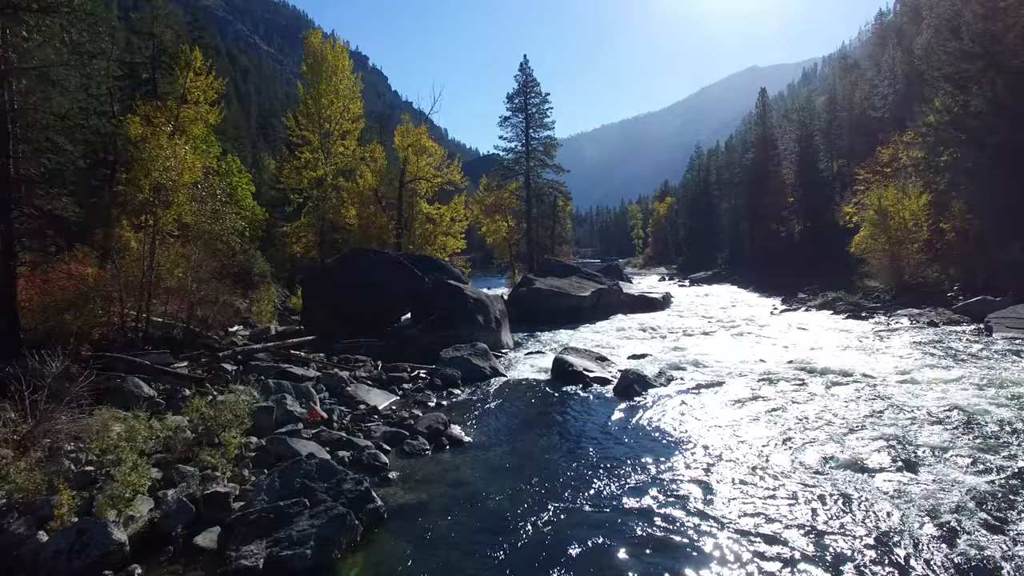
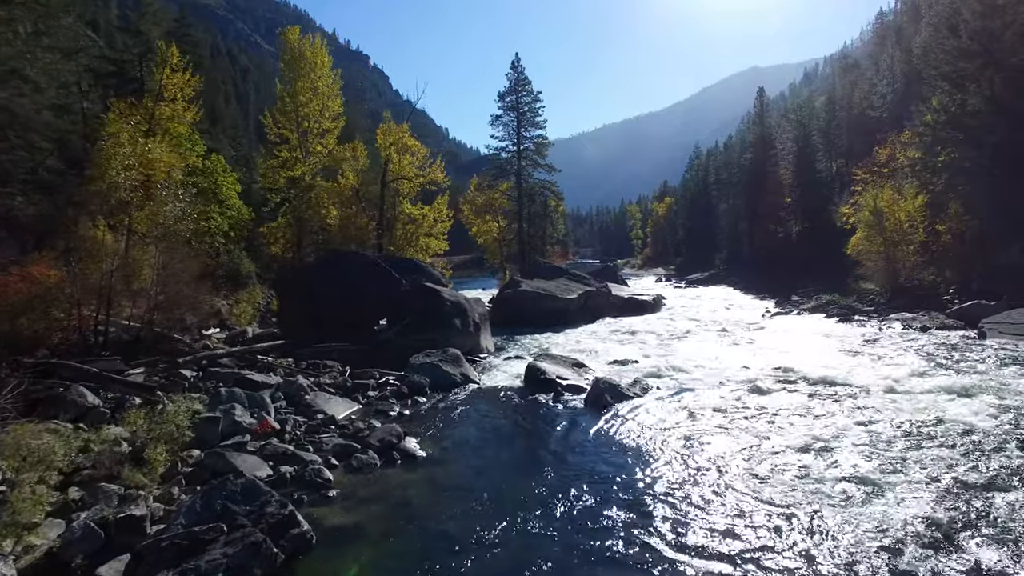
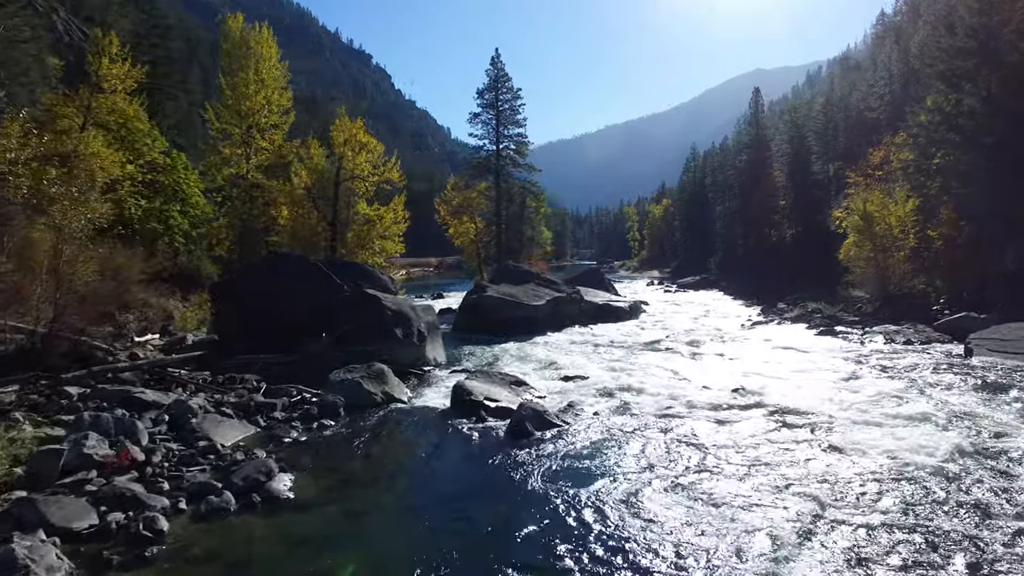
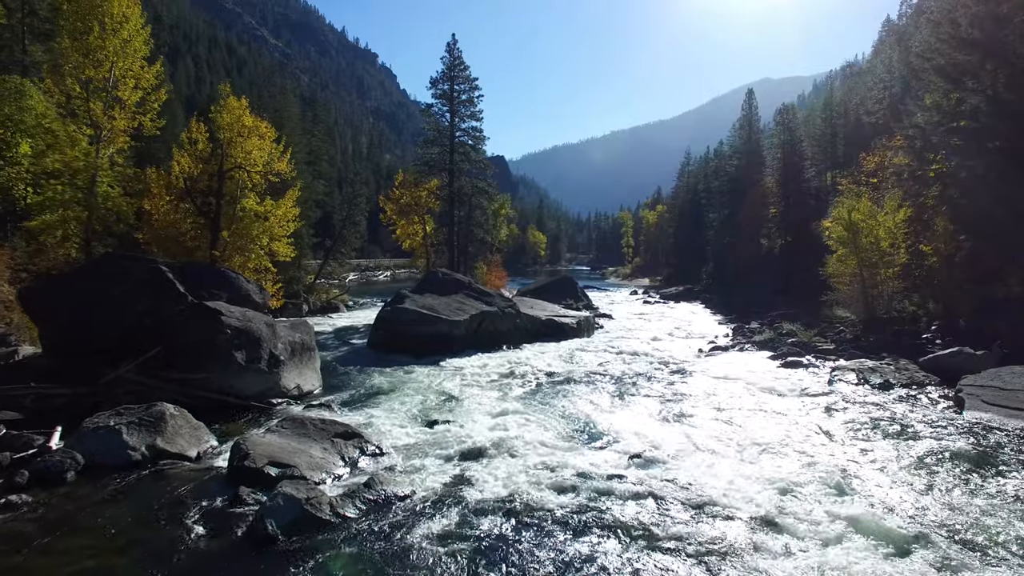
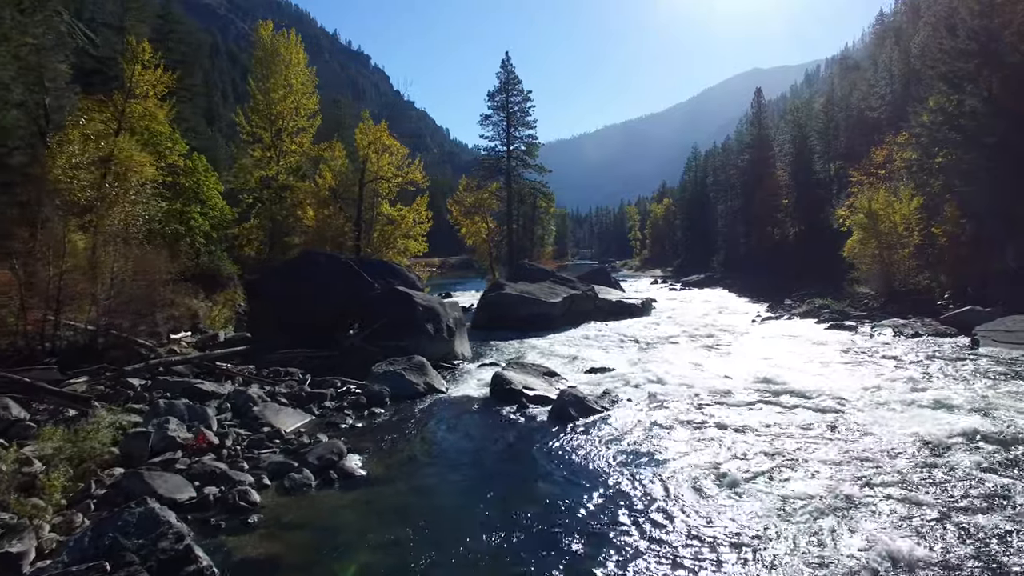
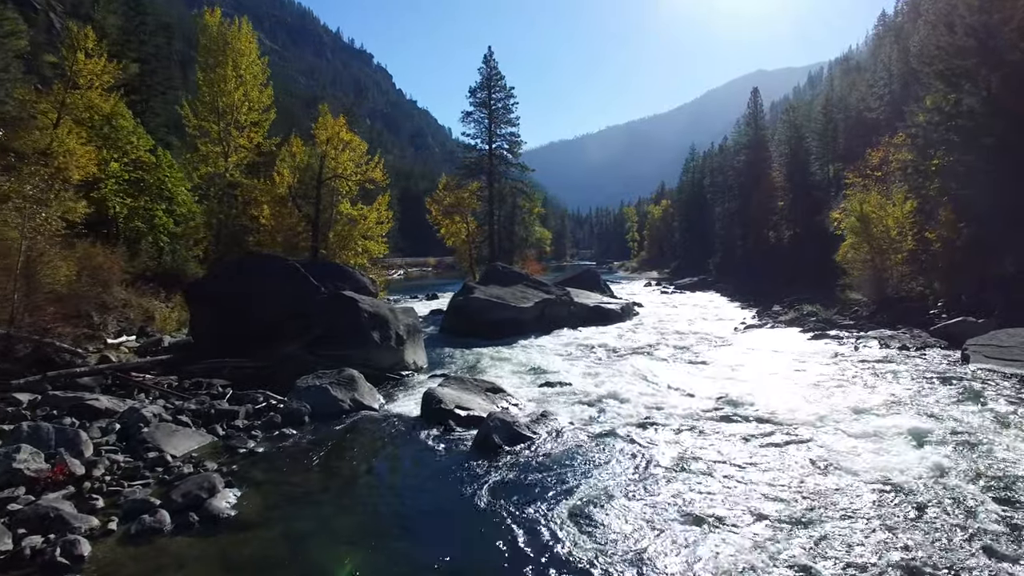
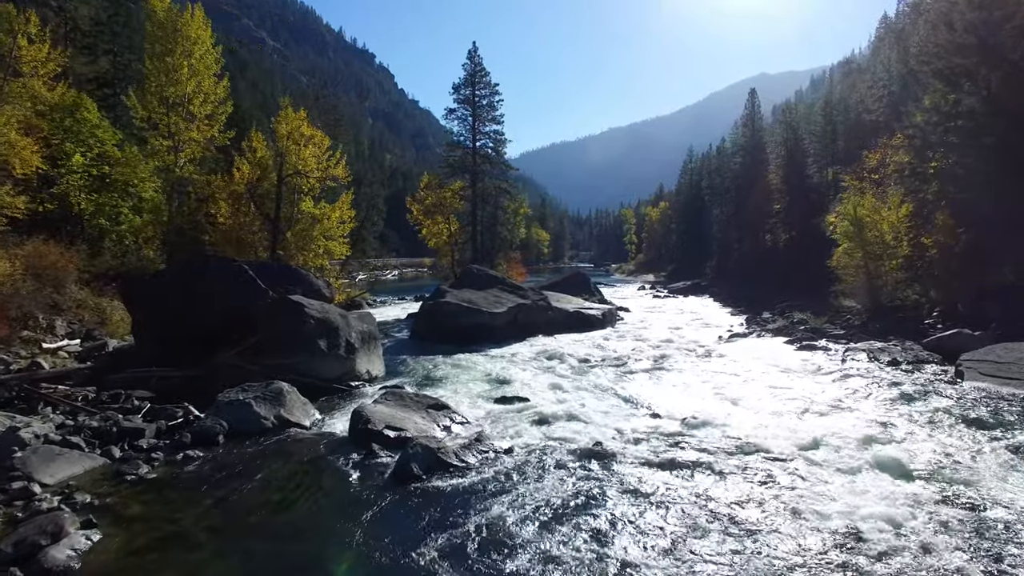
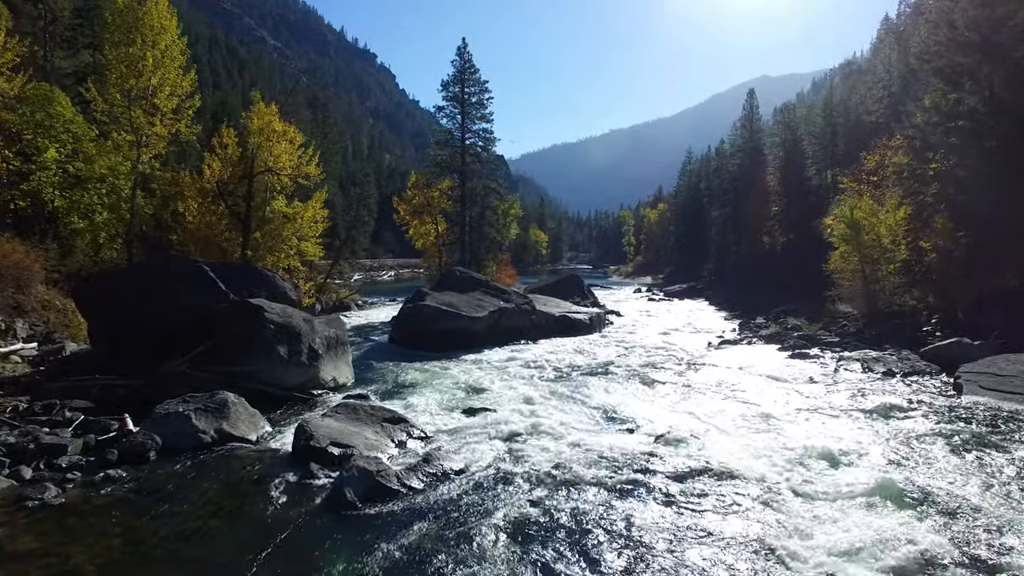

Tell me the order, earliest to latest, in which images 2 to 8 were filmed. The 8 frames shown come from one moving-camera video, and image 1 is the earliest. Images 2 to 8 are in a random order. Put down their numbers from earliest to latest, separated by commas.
2, 5, 3, 6, 7, 8, 4
